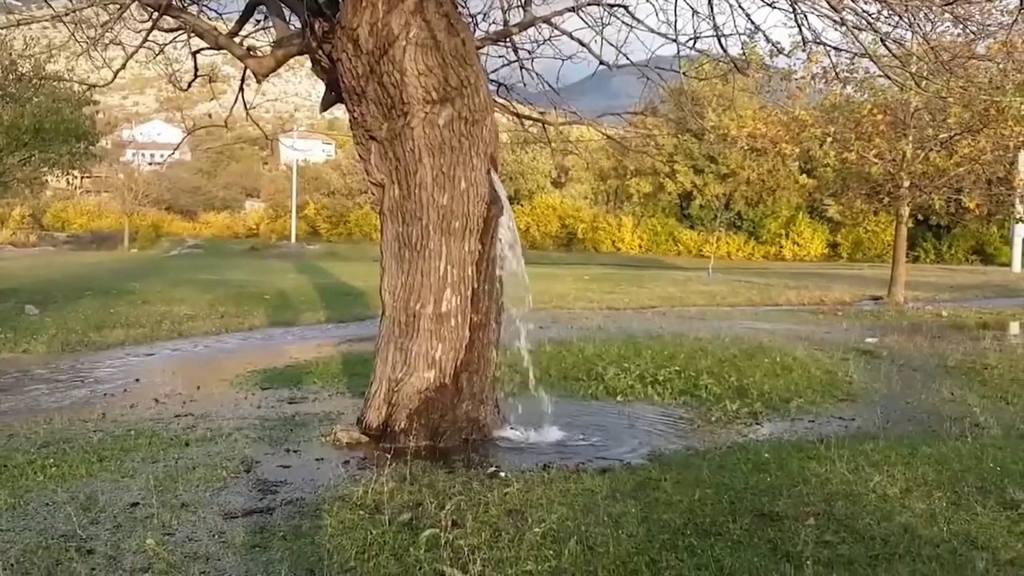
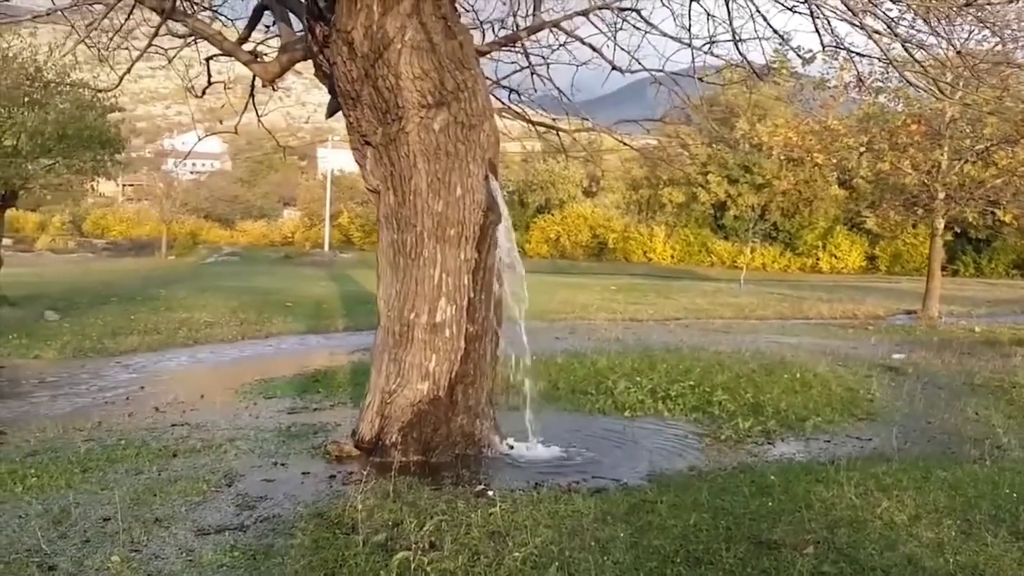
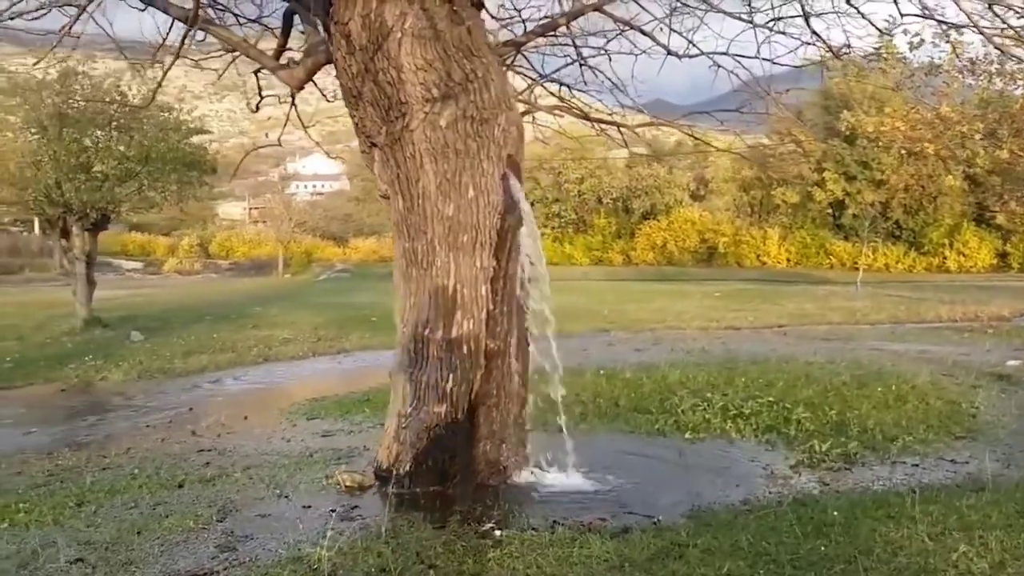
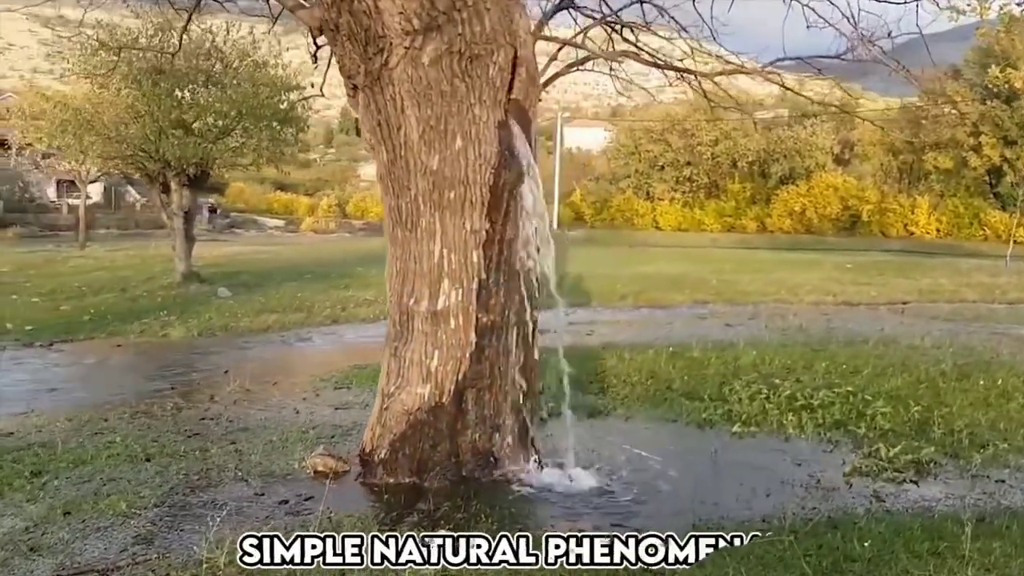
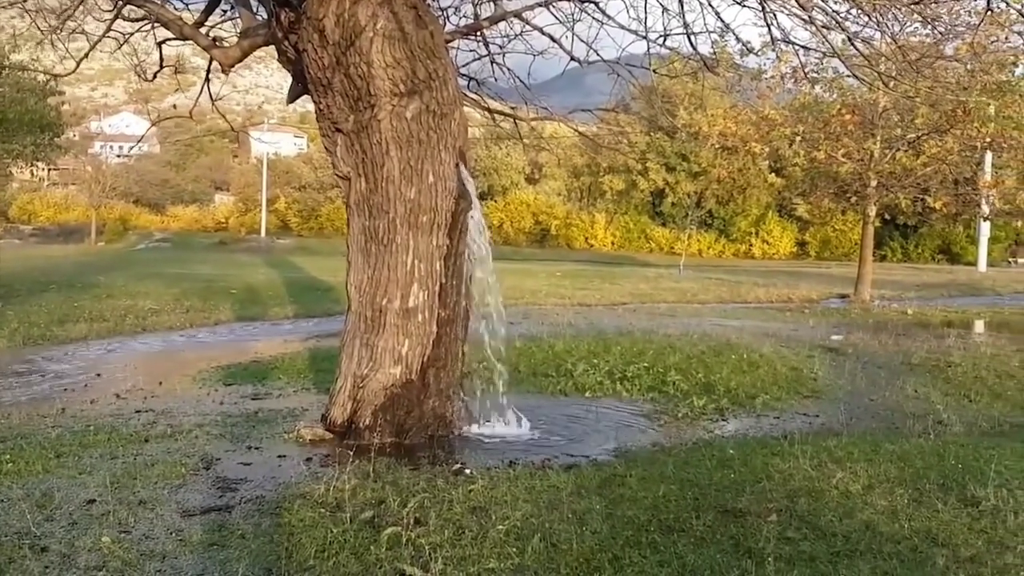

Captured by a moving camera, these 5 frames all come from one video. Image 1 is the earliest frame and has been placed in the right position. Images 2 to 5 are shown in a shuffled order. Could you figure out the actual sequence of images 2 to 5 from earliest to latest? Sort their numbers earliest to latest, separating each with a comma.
5, 2, 3, 4
